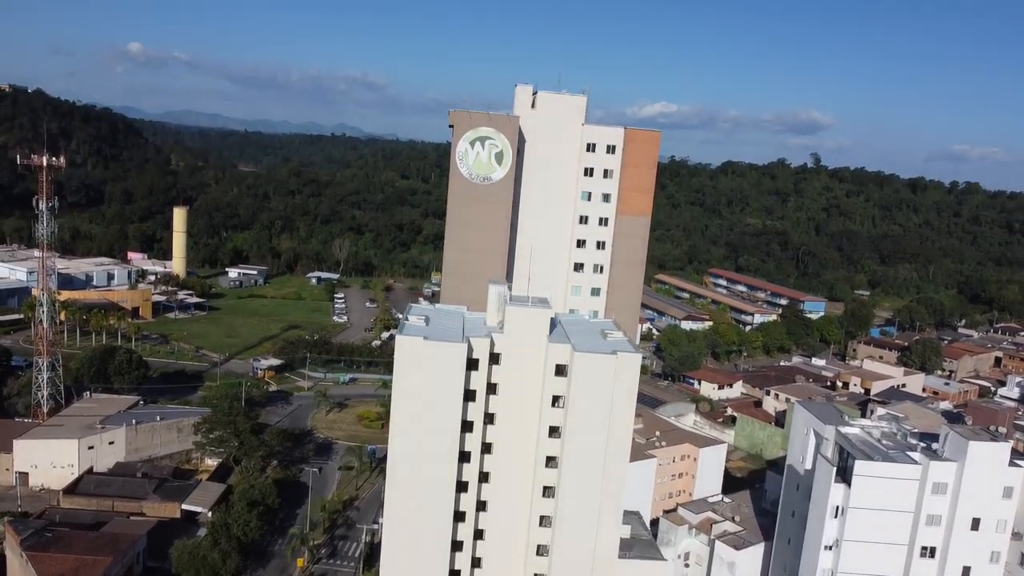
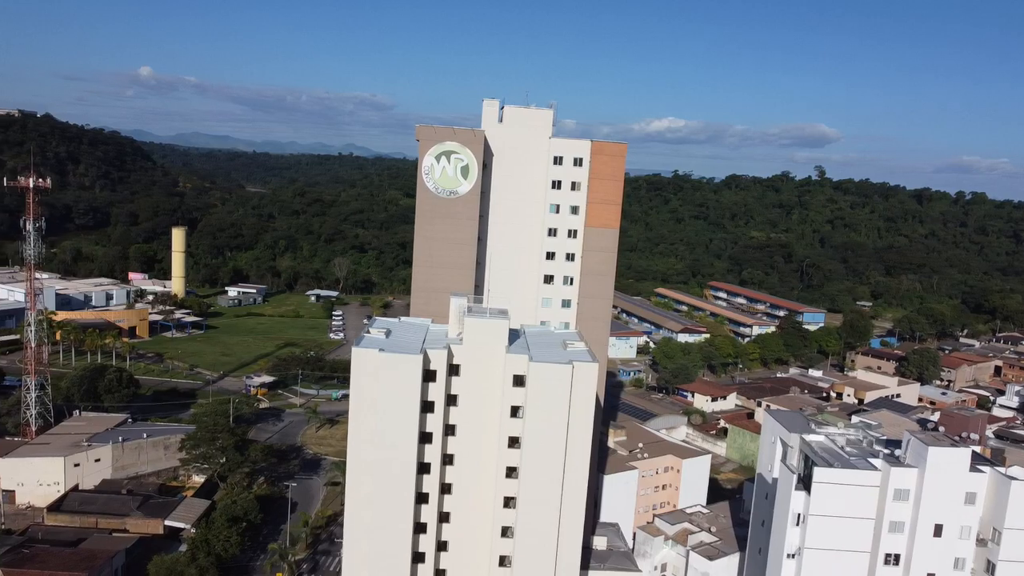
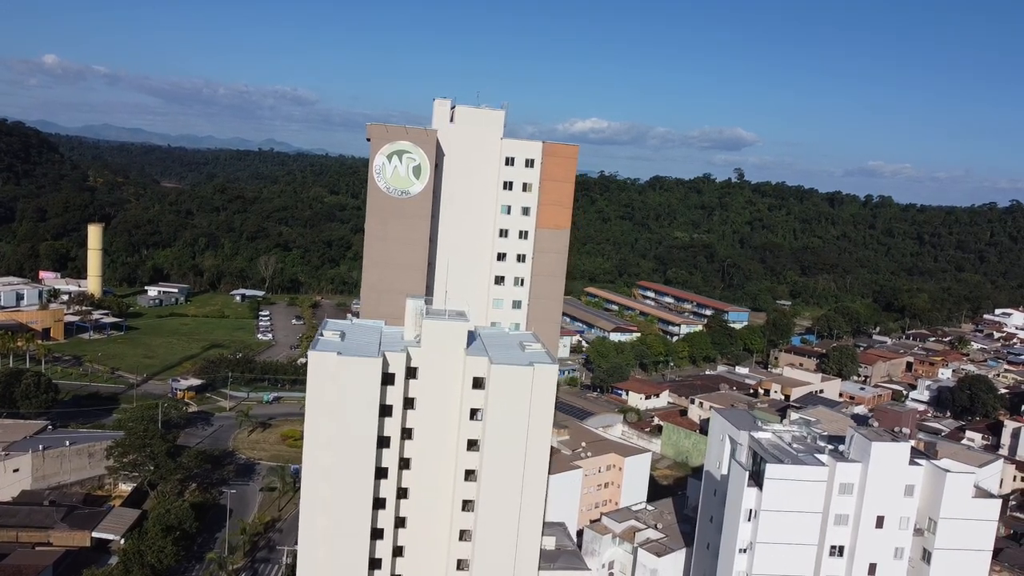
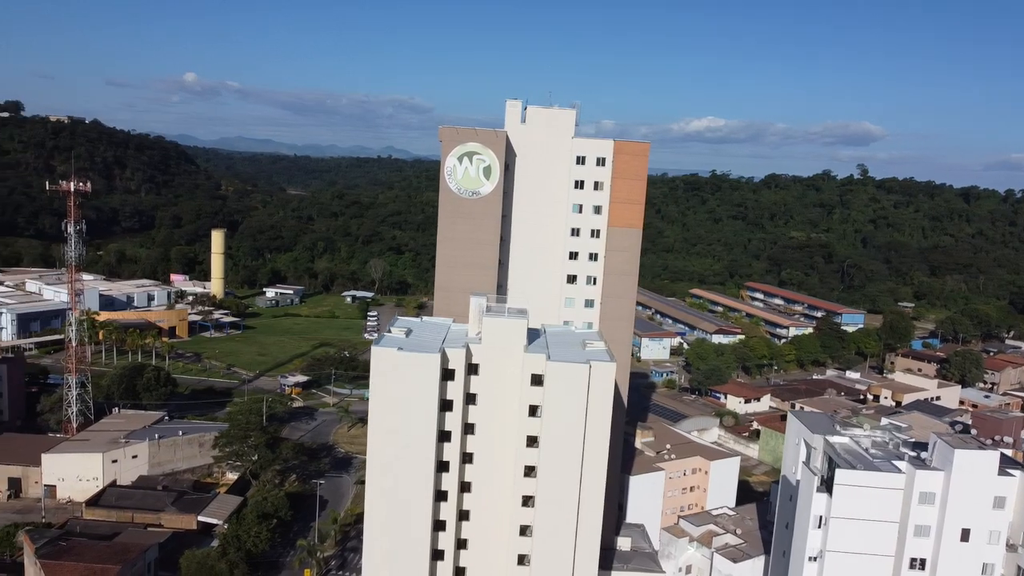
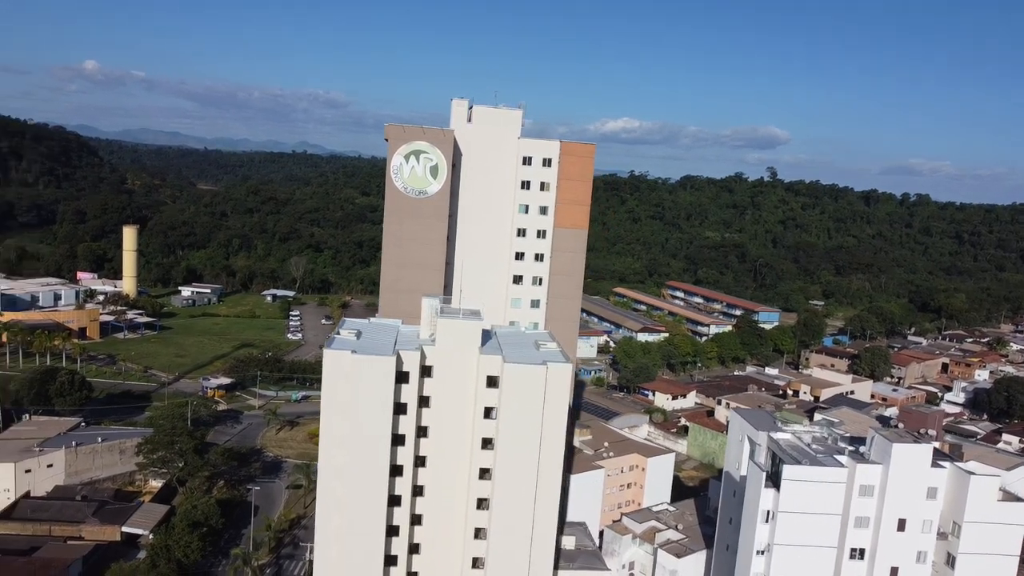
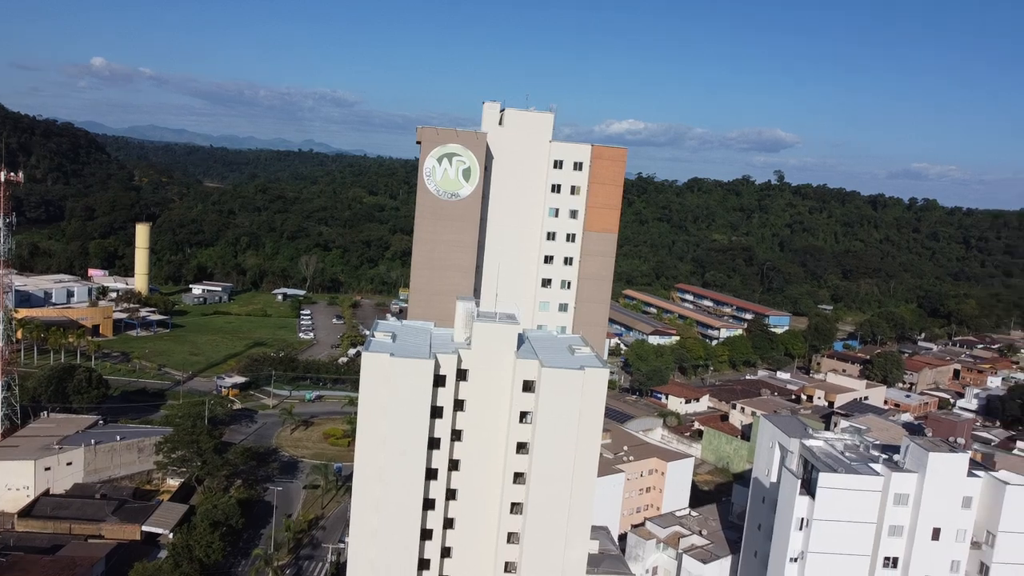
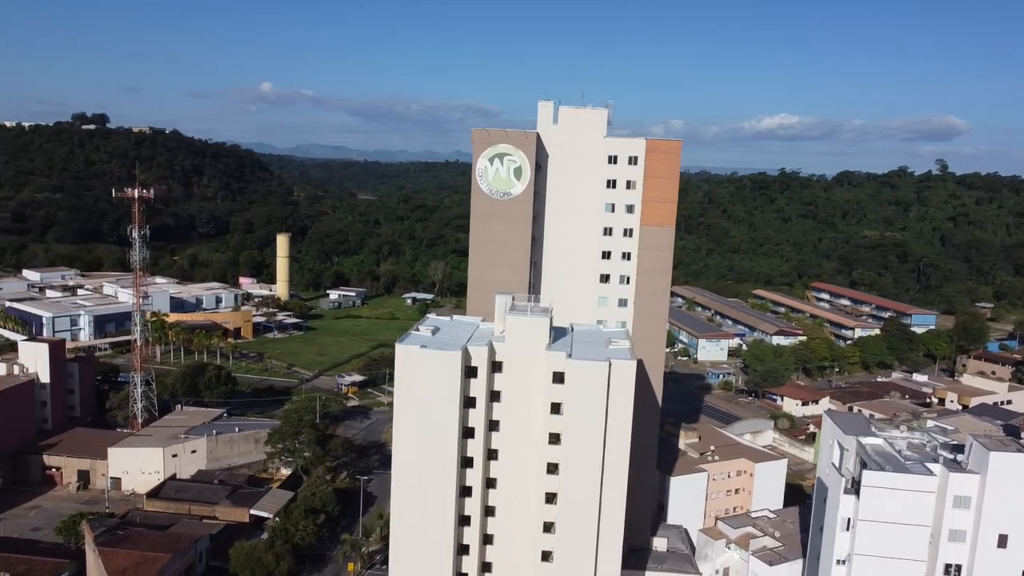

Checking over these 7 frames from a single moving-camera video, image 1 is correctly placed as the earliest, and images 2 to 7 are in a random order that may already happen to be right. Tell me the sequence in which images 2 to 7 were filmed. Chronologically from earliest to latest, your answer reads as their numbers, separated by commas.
6, 3, 5, 2, 4, 7
